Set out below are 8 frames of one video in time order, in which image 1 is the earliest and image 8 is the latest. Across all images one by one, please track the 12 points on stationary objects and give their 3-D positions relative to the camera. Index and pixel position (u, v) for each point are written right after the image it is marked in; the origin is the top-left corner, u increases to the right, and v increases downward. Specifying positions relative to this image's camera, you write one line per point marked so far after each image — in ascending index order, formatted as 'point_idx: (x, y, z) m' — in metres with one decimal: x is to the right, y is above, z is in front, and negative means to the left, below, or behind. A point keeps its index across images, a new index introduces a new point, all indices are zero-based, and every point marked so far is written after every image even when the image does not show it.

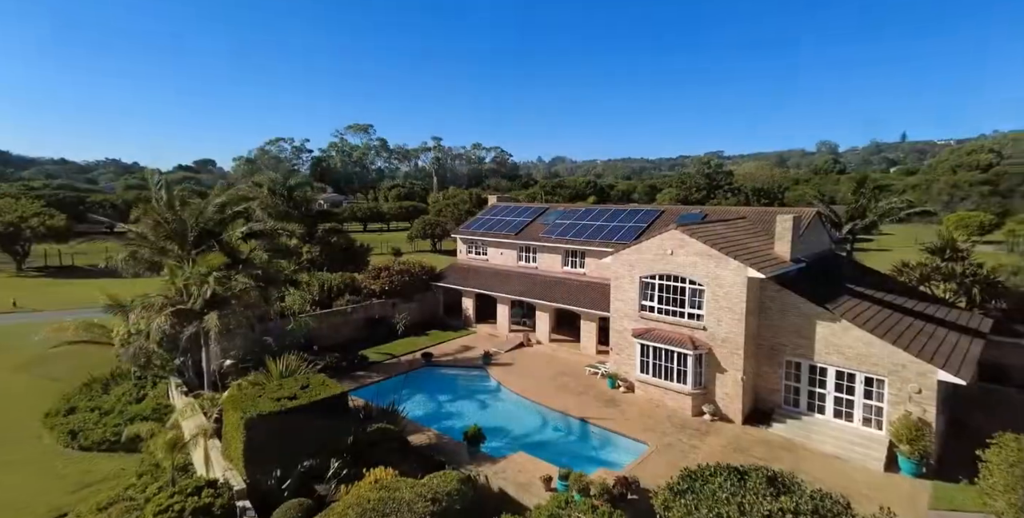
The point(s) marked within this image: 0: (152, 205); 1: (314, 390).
0: (-12.9, +1.9, +18.9) m
1: (-6.1, -4.5, +17.3) m
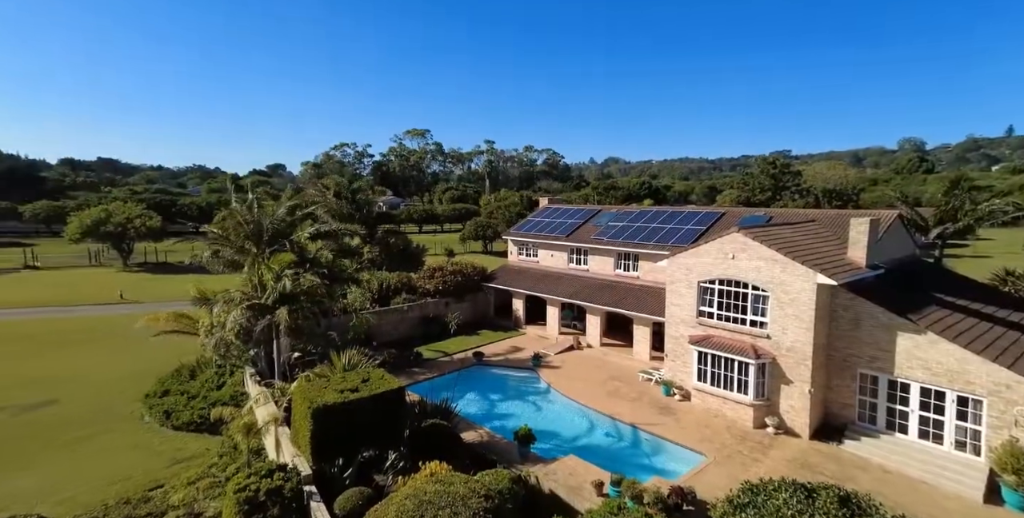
0: (-11.0, +2.0, +20.6) m
1: (-4.5, -4.5, +18.2) m
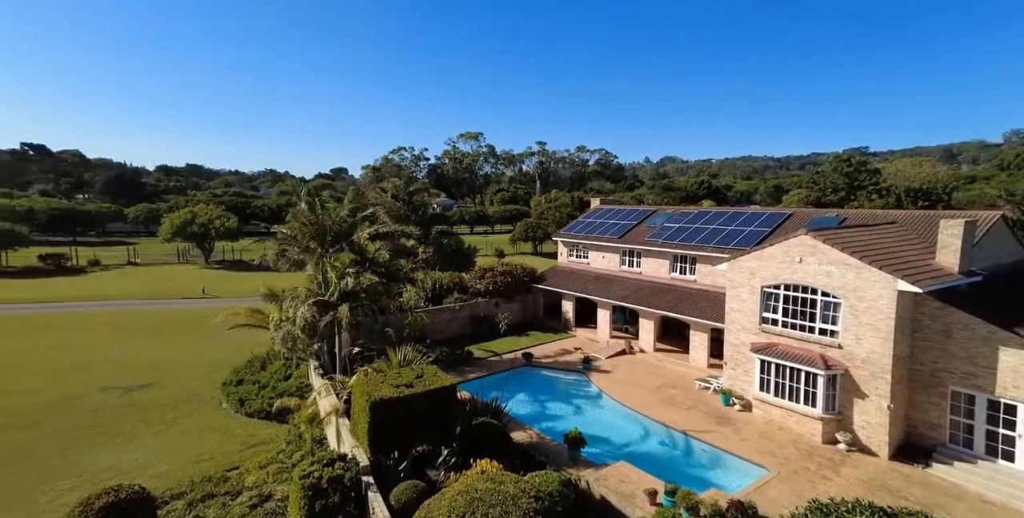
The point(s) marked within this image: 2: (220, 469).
0: (-9.0, +2.0, +21.9) m
1: (-2.9, -4.5, +18.7) m
2: (-9.5, -7.2, +17.1) m
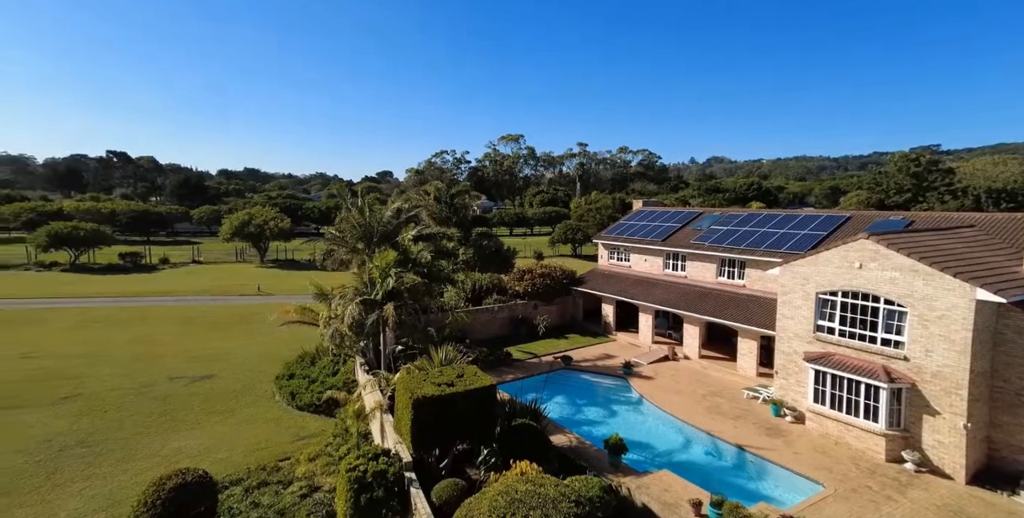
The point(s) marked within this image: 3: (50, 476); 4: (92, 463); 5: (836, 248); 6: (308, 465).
0: (-7.3, +2.0, +22.8) m
1: (-1.6, -4.6, +18.9) m
2: (-8.3, -7.2, +18.0) m
3: (-14.1, -6.9, +16.0) m
4: (-13.6, -6.8, +16.9) m
5: (+12.0, +0.4, +18.6) m
6: (-6.8, -7.0, +17.2) m
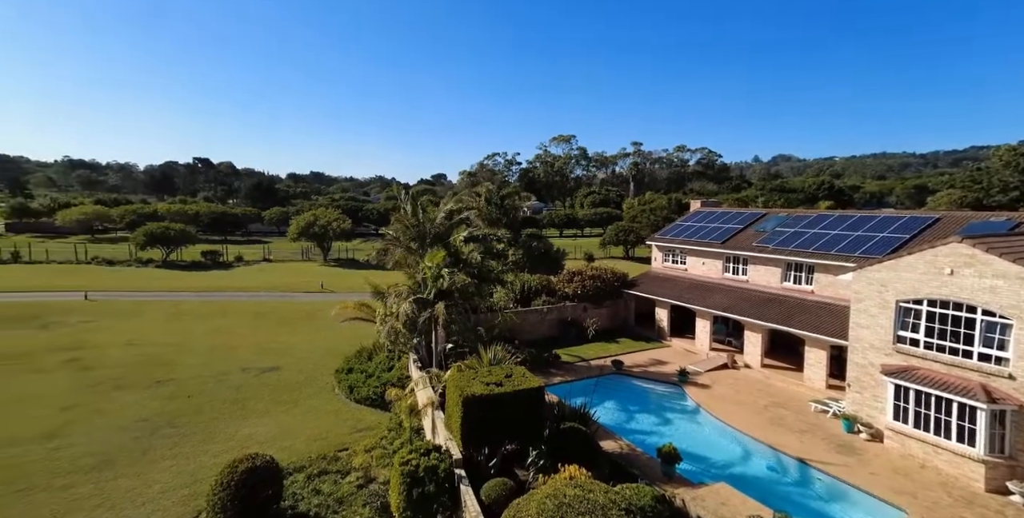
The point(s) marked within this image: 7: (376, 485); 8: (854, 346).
0: (-5.0, +2.0, +23.4) m
1: (+0.1, -4.6, +19.0) m
2: (-6.7, -7.1, +18.8) m
3: (-12.7, -6.8, +17.6) m
4: (-12.1, -6.8, +18.4) m
5: (+13.6, +0.2, +17.0) m
6: (-5.3, -7.0, +17.9) m
7: (-4.4, -7.3, +16.3) m
8: (+13.2, -3.4, +19.4) m
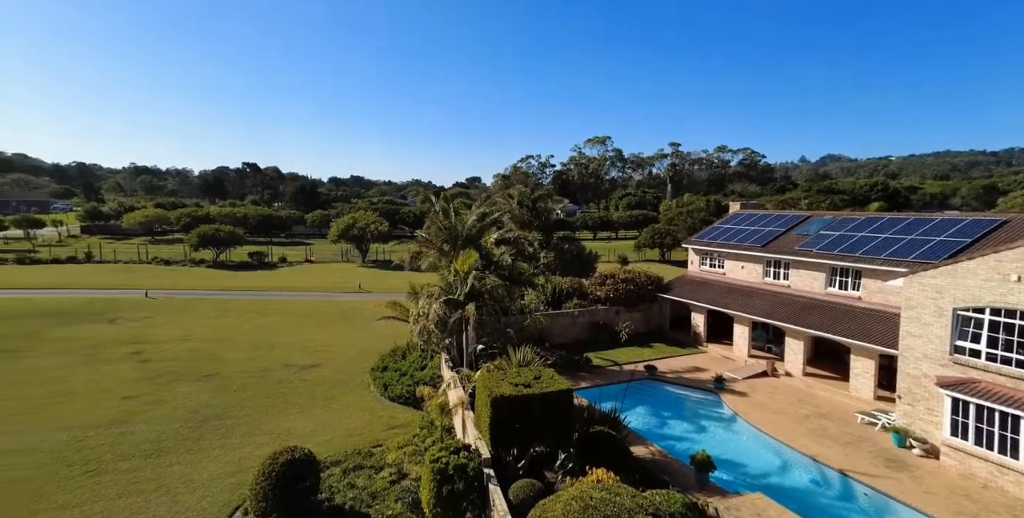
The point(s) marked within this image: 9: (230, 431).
0: (-3.5, +1.9, +23.9) m
1: (+1.2, -4.7, +19.0) m
2: (-5.7, -7.2, +19.4) m
3: (-11.7, -6.8, +18.6) m
4: (-11.0, -6.8, +19.4) m
5: (+14.5, +0.1, +16.0) m
6: (-4.3, -7.1, +18.3) m
7: (-3.5, -7.4, +16.7) m
8: (+14.2, -3.5, +18.4) m
9: (-11.1, -6.7, +19.7) m
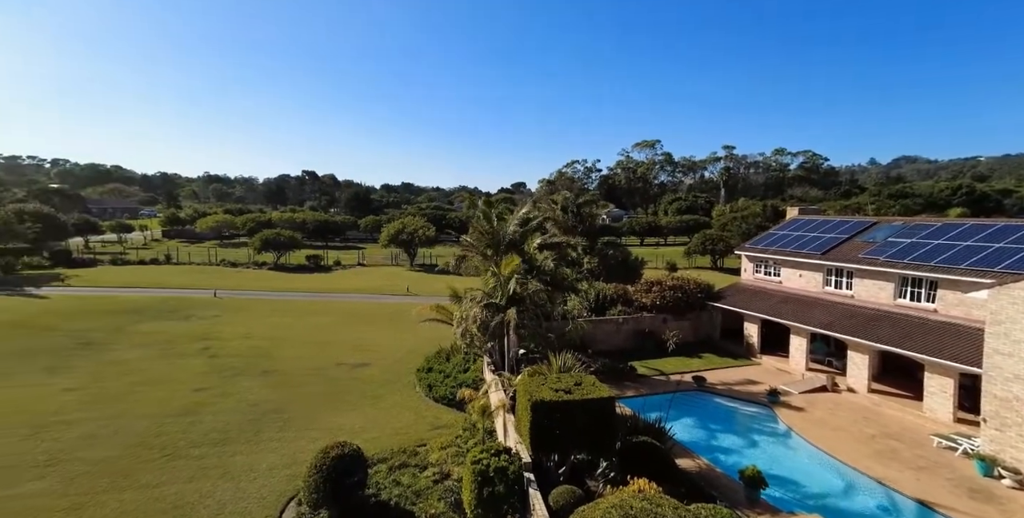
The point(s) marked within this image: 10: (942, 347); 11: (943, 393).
0: (-1.4, +1.7, +24.3) m
1: (+2.6, -4.9, +18.8) m
2: (-4.1, -7.3, +19.9) m
3: (-10.3, -6.9, +19.9) m
4: (-9.5, -6.9, +20.5) m
5: (+15.6, -0.2, +14.3) m
6: (-2.9, -7.2, +18.7) m
7: (-2.3, -7.5, +17.0) m
8: (+15.6, -3.9, +16.7) m
9: (-9.5, -6.8, +20.8) m
10: (+16.6, -3.4, +19.5) m
11: (+16.9, -5.3, +20.0) m
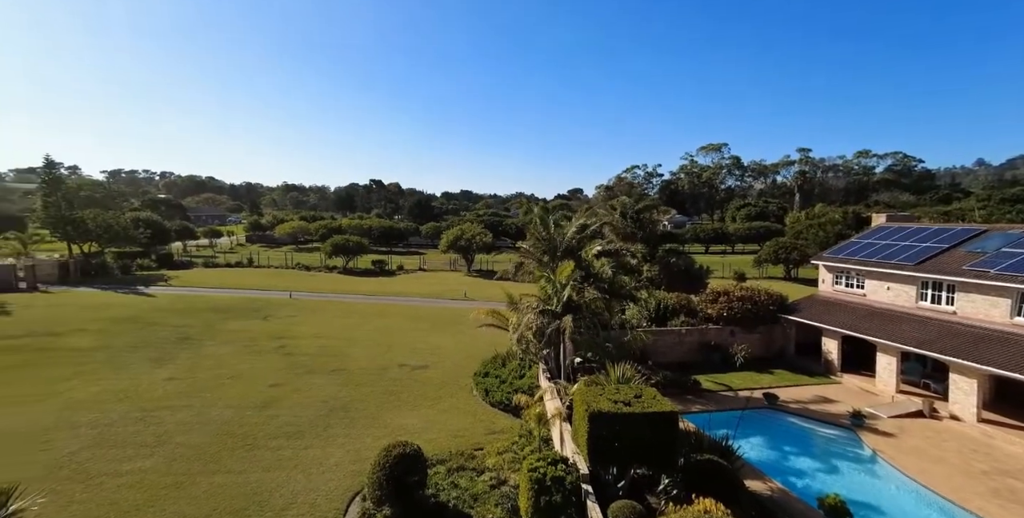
0: (+1.4, +1.4, +24.2) m
1: (+4.6, -5.2, +18.1) m
2: (-2.0, -7.5, +20.2) m
3: (-8.1, -7.0, +20.9) m
4: (-7.2, -7.0, +21.5) m
5: (+16.9, -0.6, +12.0) m
6: (-0.9, -7.4, +18.8) m
7: (-0.6, -7.7, +17.0) m
8: (+17.1, -4.2, +14.3) m
9: (-7.1, -7.0, +21.8) m
10: (+18.6, -3.8, +16.9) m
11: (+18.9, -5.8, +17.3) m
